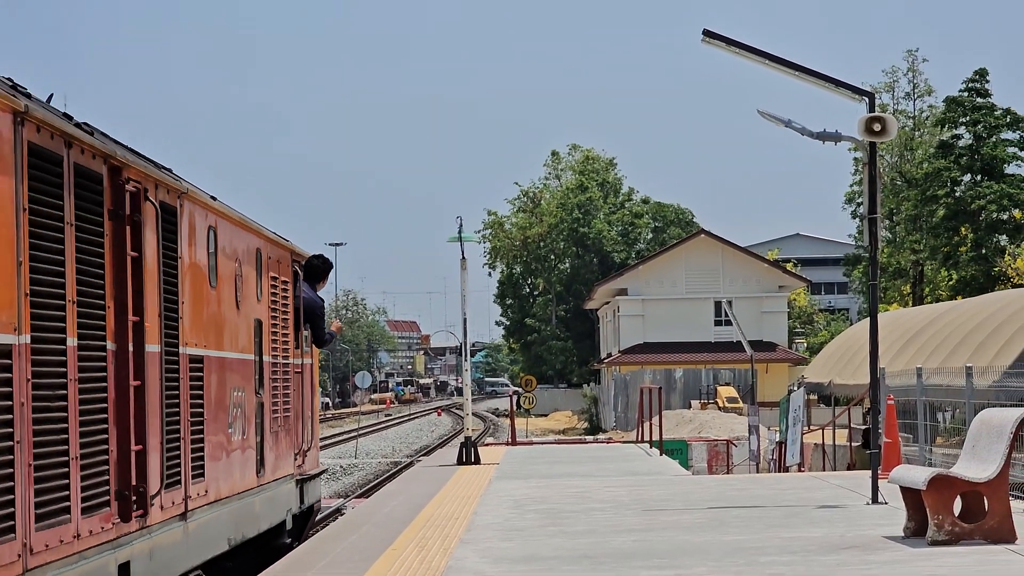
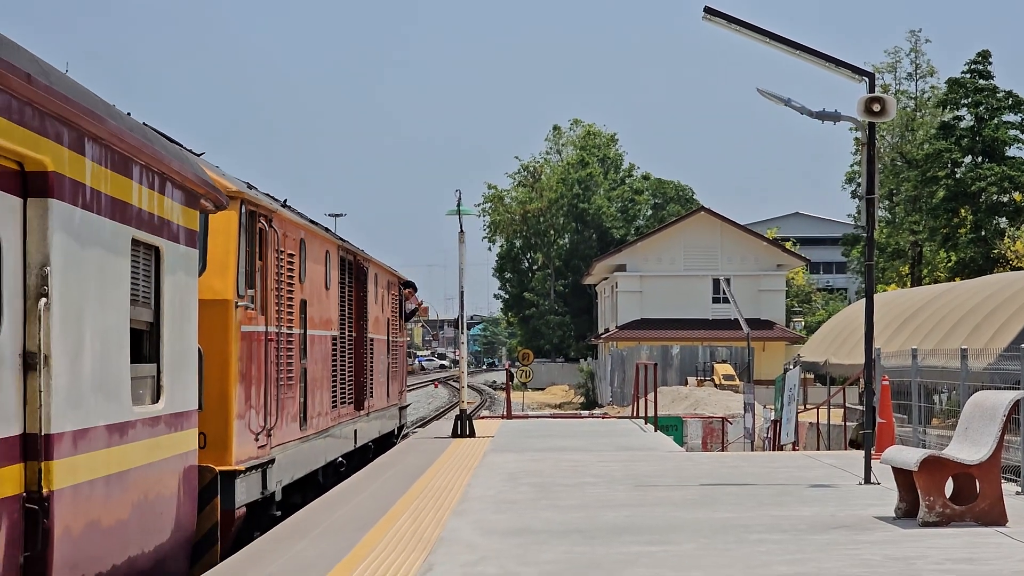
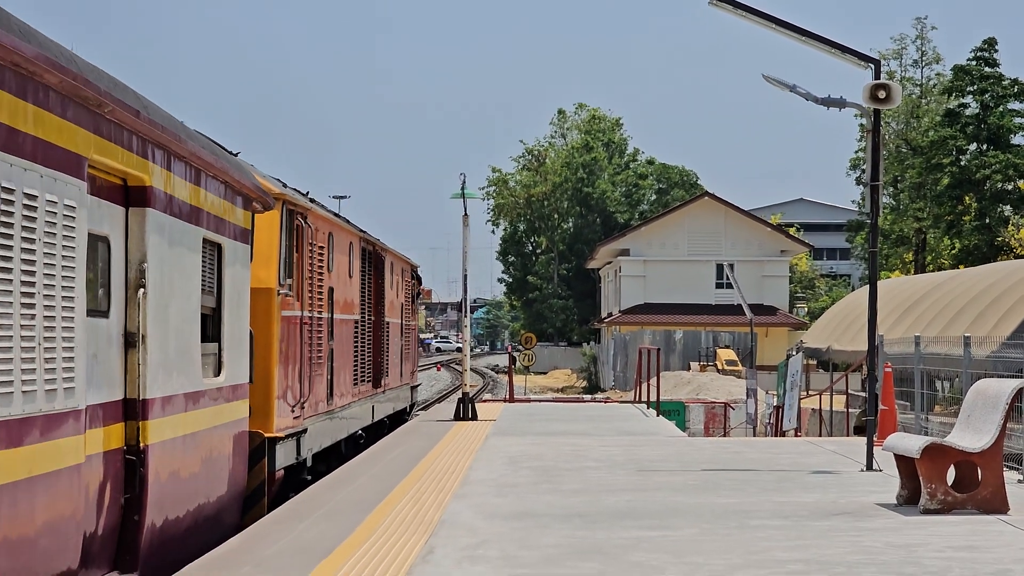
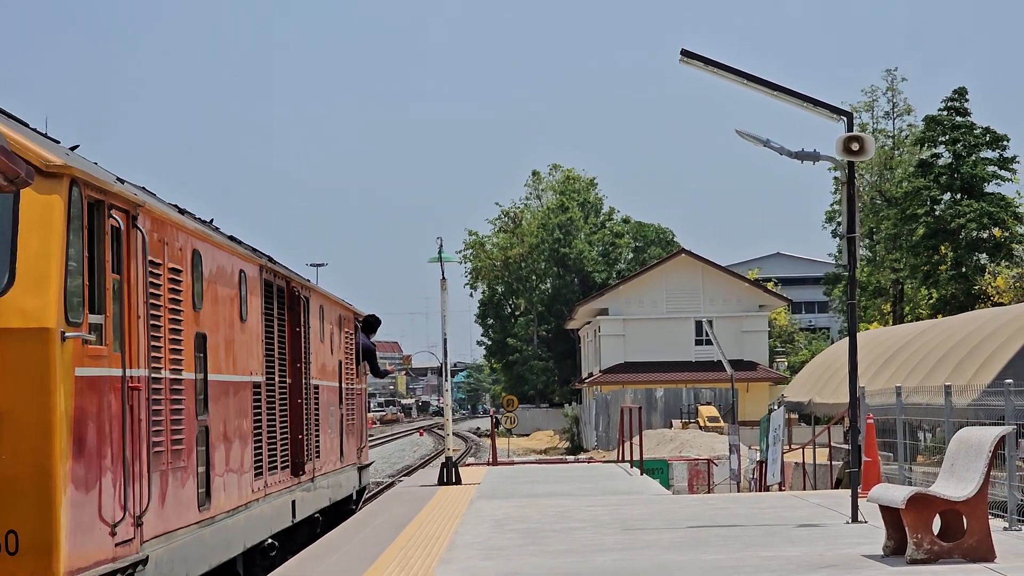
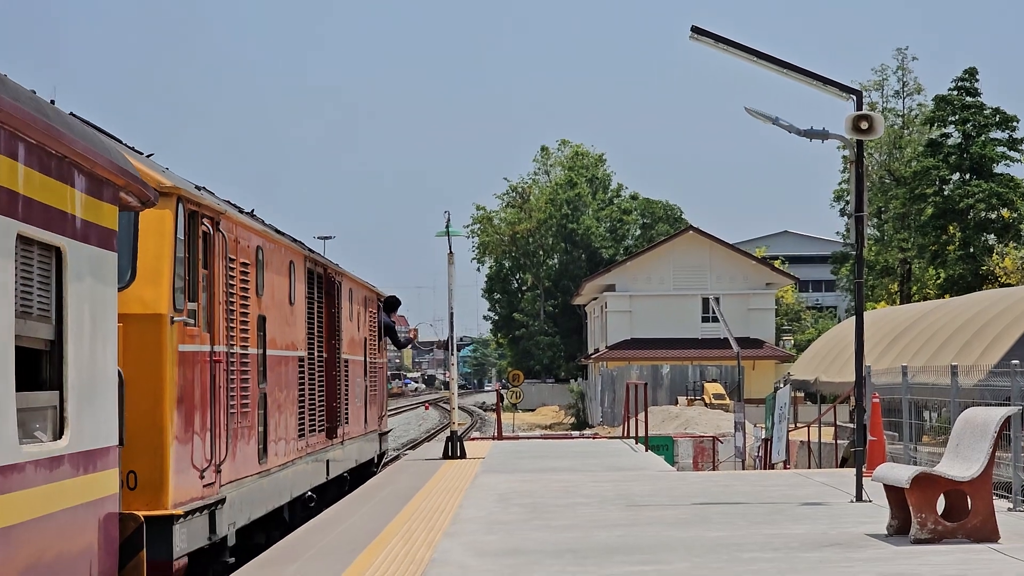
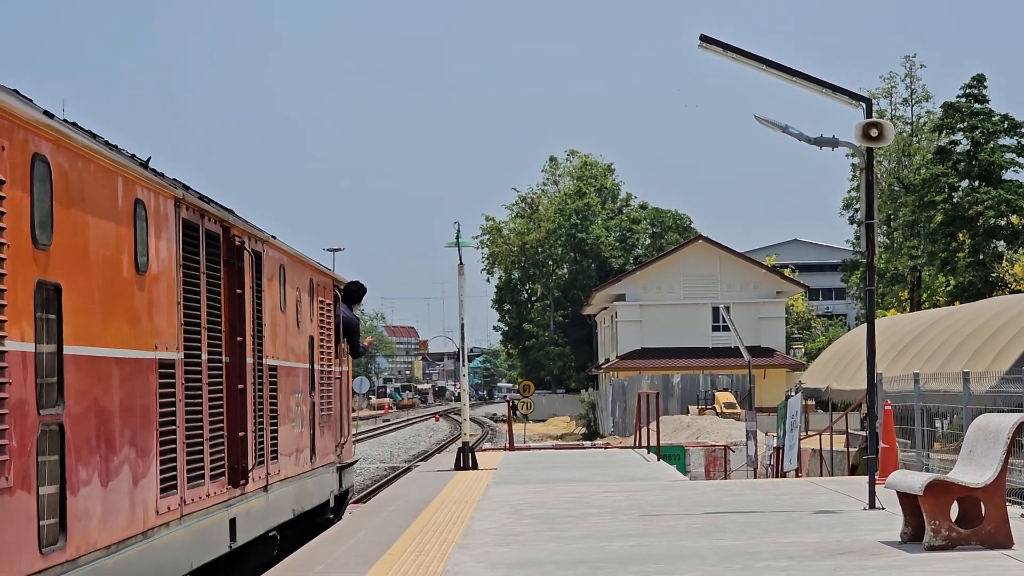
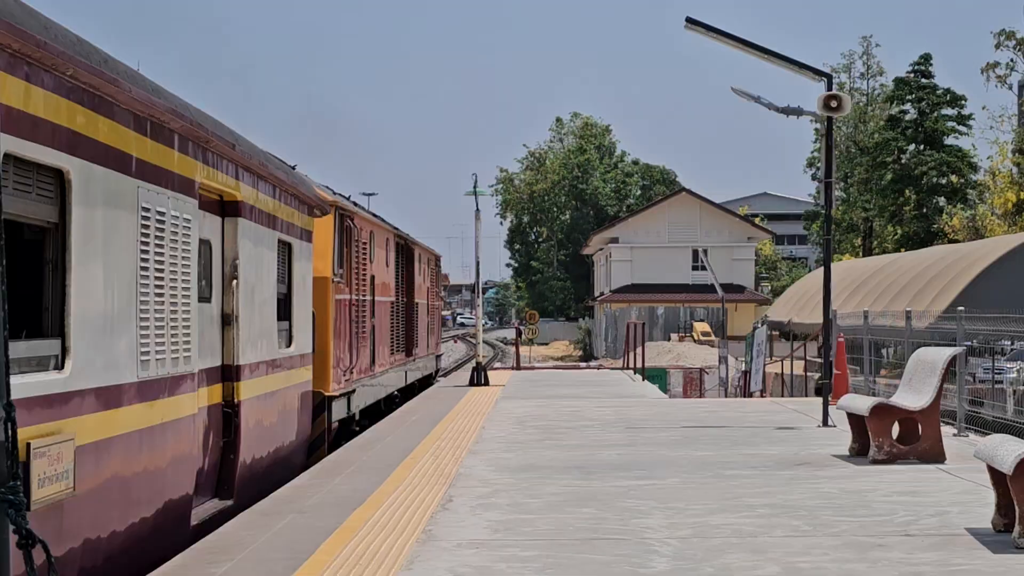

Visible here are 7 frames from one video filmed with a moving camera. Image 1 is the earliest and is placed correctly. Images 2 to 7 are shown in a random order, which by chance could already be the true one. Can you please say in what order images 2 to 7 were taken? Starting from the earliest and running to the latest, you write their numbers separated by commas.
6, 4, 5, 2, 3, 7
